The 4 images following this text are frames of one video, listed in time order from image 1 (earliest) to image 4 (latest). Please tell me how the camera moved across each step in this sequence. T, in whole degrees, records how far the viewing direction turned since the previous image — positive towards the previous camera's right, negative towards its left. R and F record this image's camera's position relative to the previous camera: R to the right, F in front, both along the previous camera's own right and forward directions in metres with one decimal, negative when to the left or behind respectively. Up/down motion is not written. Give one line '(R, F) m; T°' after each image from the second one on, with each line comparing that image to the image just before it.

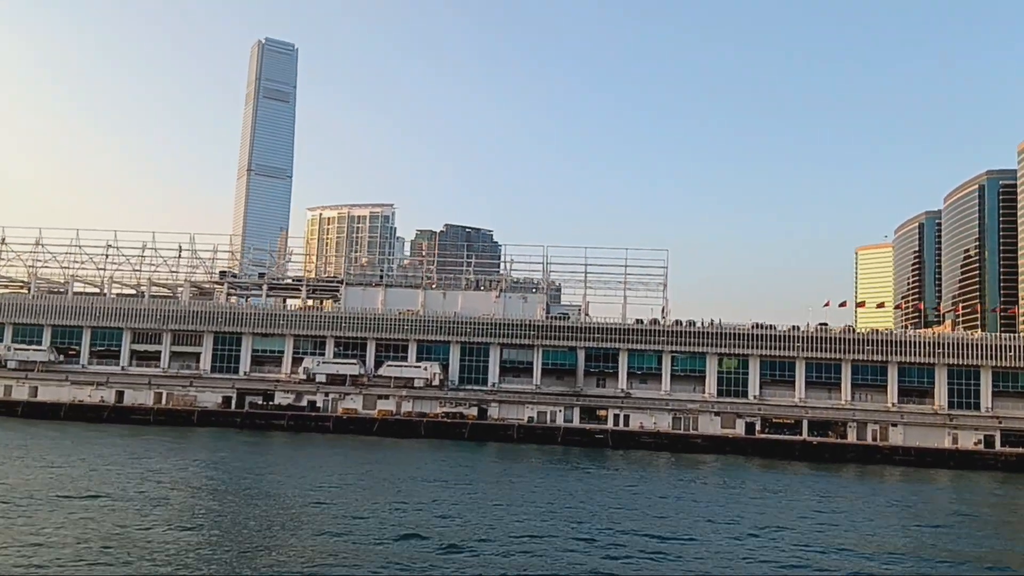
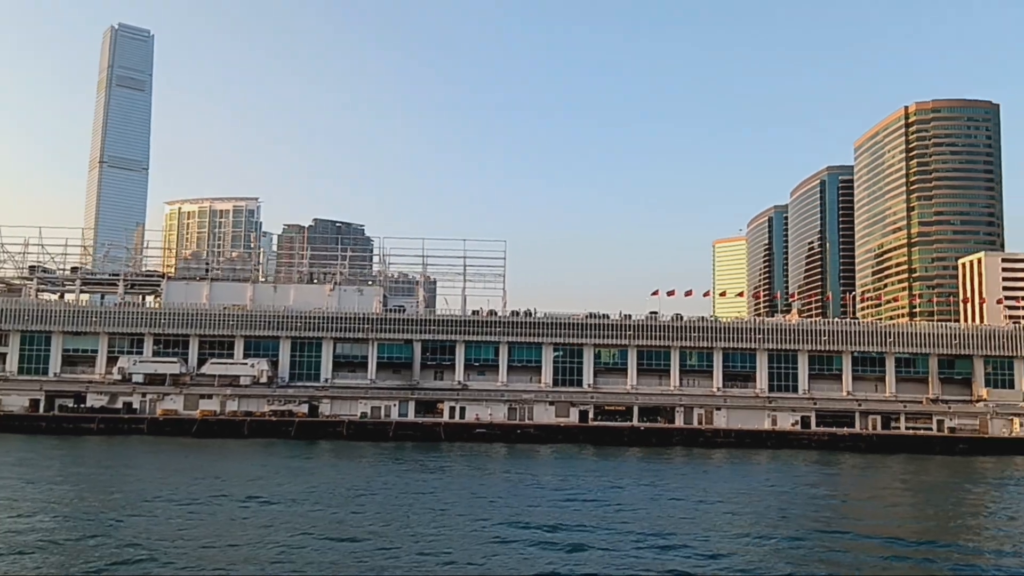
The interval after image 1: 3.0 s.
(+3.8, +0.9) m; +8°
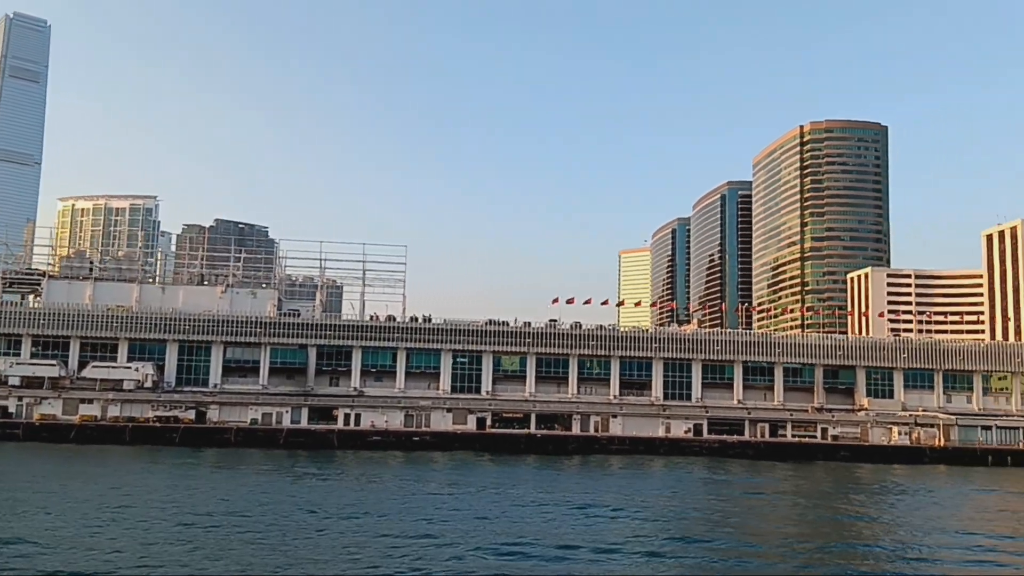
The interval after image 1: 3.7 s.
(+0.8, +0.6) m; +6°
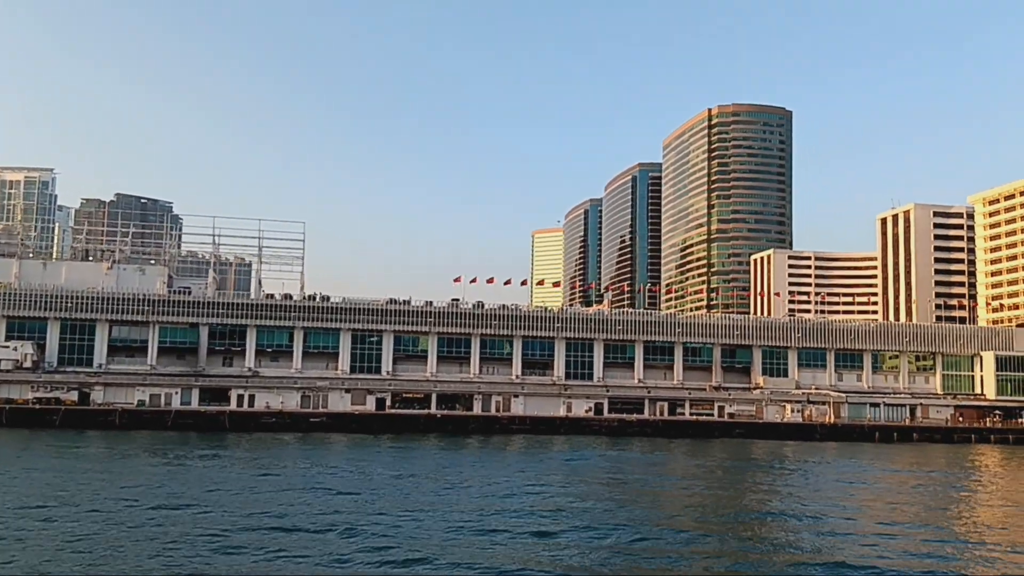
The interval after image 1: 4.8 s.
(+1.3, +1.1) m; +5°
